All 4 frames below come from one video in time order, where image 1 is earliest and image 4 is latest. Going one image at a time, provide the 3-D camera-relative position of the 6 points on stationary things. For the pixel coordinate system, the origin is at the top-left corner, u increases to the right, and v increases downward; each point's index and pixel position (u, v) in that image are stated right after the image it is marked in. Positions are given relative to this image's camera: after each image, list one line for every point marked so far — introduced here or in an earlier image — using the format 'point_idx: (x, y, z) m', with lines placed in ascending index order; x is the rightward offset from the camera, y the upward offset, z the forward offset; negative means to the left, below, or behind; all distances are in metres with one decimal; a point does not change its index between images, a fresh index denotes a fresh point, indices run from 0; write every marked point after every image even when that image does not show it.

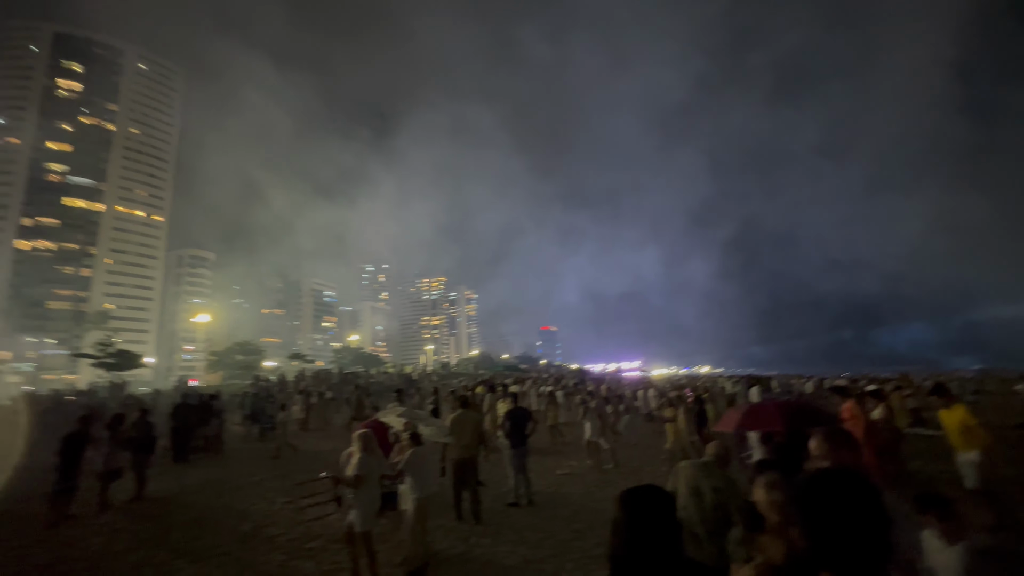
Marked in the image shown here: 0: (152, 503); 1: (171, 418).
0: (-6.2, -3.7, +7.7) m
1: (-8.6, -3.3, +11.3) m
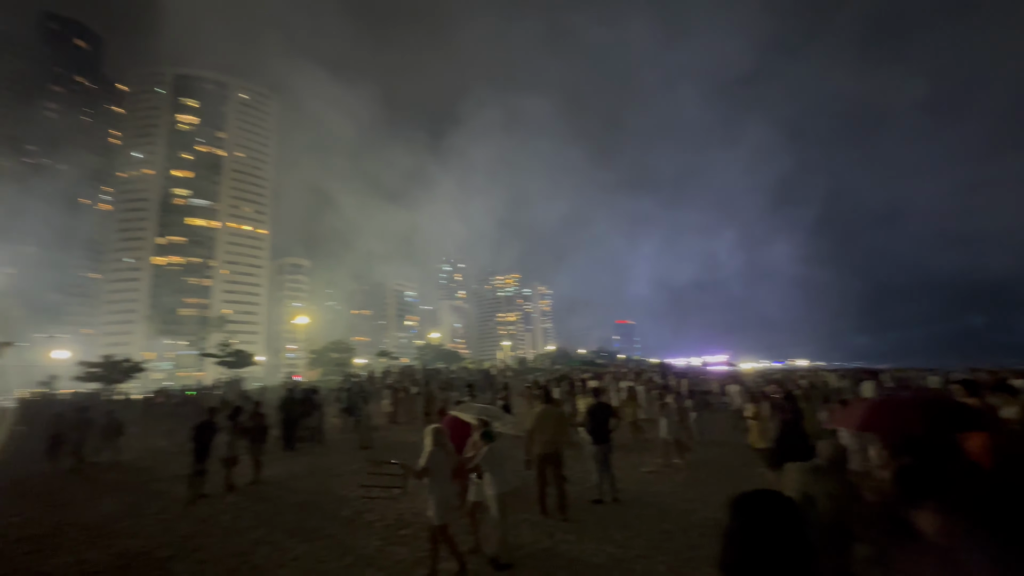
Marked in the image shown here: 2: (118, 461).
0: (-4.7, -3.8, +8.6) m
1: (-6.4, -3.4, +12.5) m
2: (-11.5, -5.1, +13.1) m
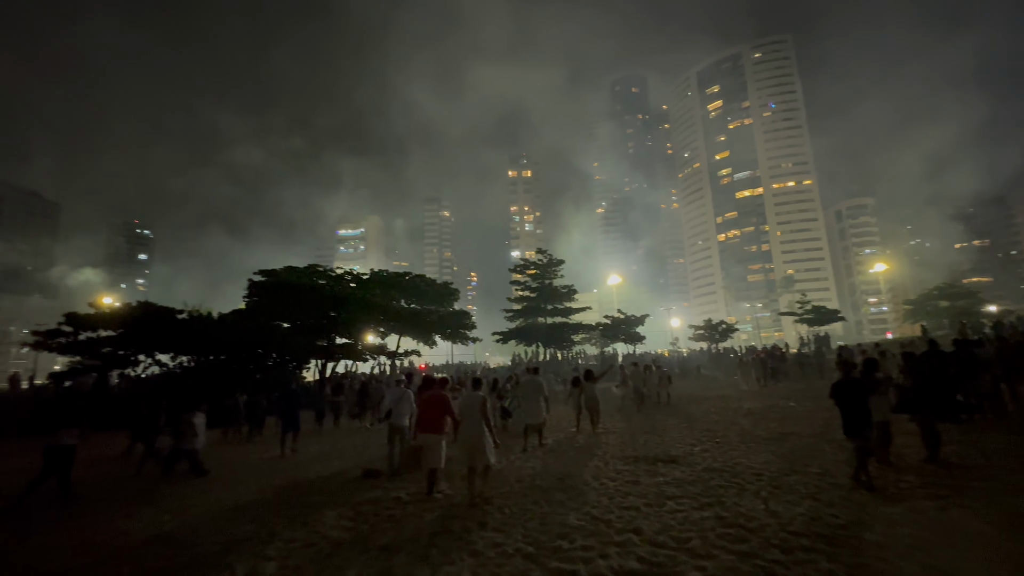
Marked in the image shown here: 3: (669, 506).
0: (+6.1, -2.5, +6.1) m
1: (+8.7, -1.7, +9.4) m
2: (+7.4, -3.8, +14.1) m
3: (+1.8, -2.5, +5.1) m
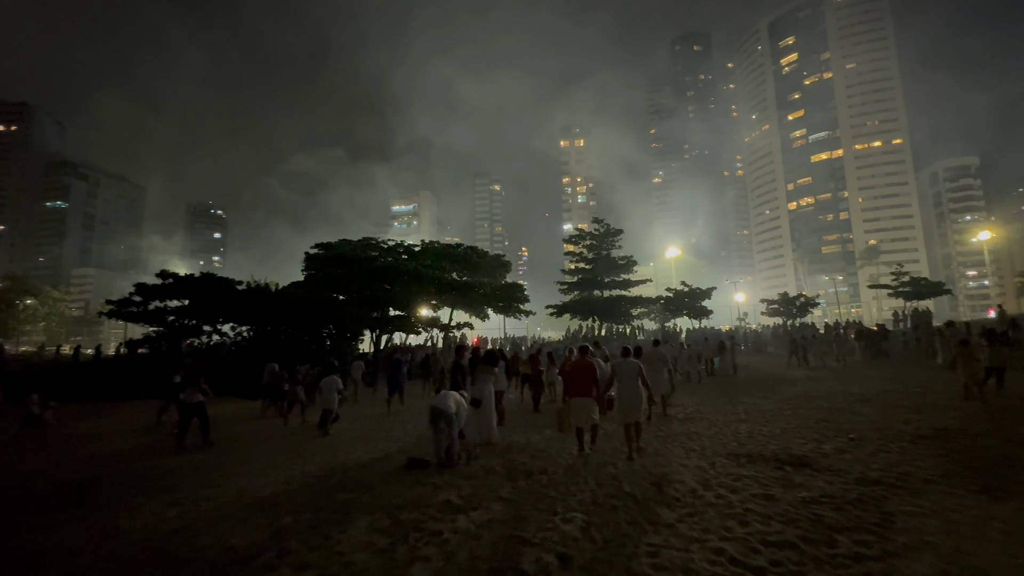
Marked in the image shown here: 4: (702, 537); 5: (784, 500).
0: (+6.9, -1.9, +3.9) m
1: (+9.9, -0.9, +6.9) m
2: (+9.1, -2.8, +11.8) m
3: (+2.5, -1.9, +3.4) m
4: (+1.6, -2.0, +3.3) m
5: (+2.6, -2.0, +4.3) m
